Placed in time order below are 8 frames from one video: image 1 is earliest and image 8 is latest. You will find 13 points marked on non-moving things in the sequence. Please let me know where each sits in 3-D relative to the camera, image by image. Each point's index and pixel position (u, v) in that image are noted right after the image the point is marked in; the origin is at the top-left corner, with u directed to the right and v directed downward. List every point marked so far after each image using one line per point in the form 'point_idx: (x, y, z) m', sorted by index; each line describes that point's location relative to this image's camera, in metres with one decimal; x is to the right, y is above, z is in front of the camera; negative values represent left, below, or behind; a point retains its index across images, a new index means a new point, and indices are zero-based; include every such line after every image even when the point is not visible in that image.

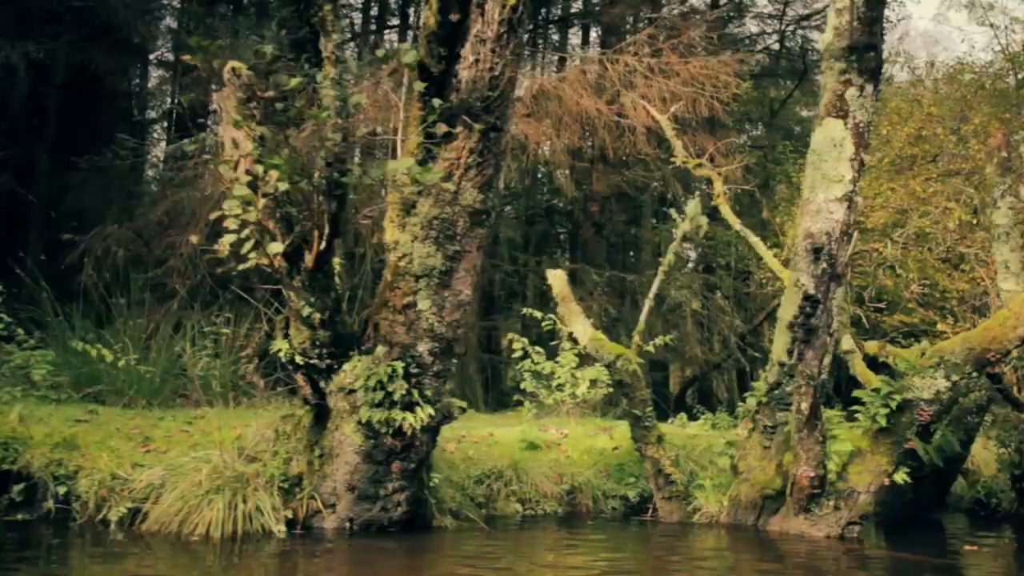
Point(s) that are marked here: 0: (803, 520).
0: (+1.9, -1.5, +9.6) m
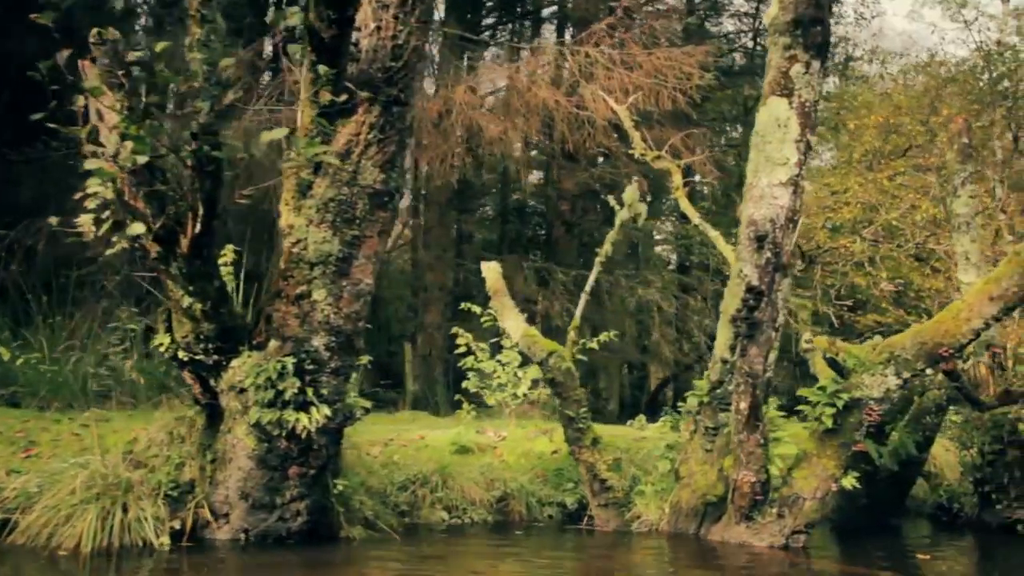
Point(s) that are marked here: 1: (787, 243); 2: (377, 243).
0: (+1.4, -1.4, +8.9) m
1: (+1.7, +0.3, +9.3) m
2: (-0.7, +0.3, +8.0) m
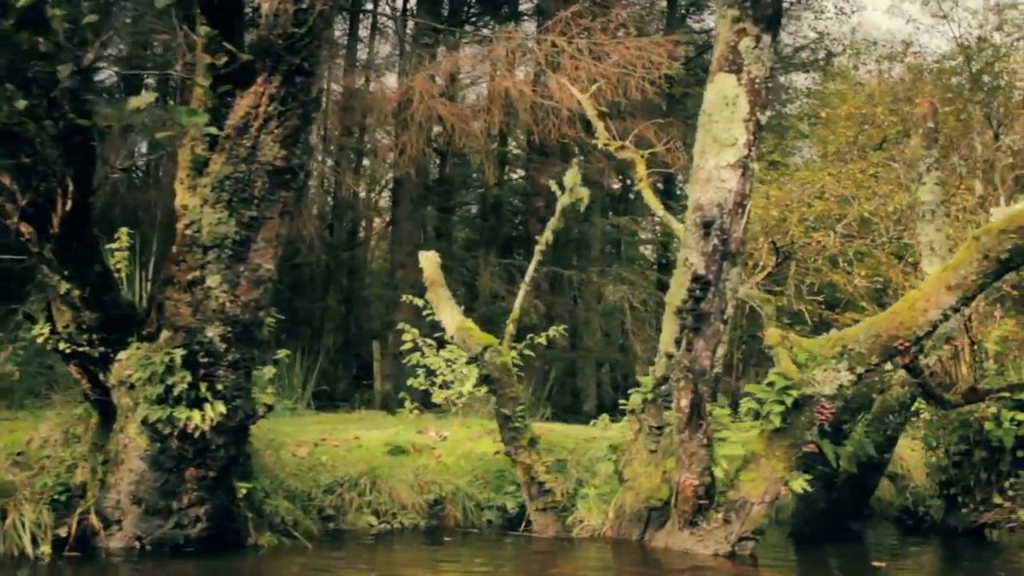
0: (+1.0, -1.4, +8.3) m
1: (+1.3, +0.3, +8.7) m
2: (-1.1, +0.3, +7.3) m
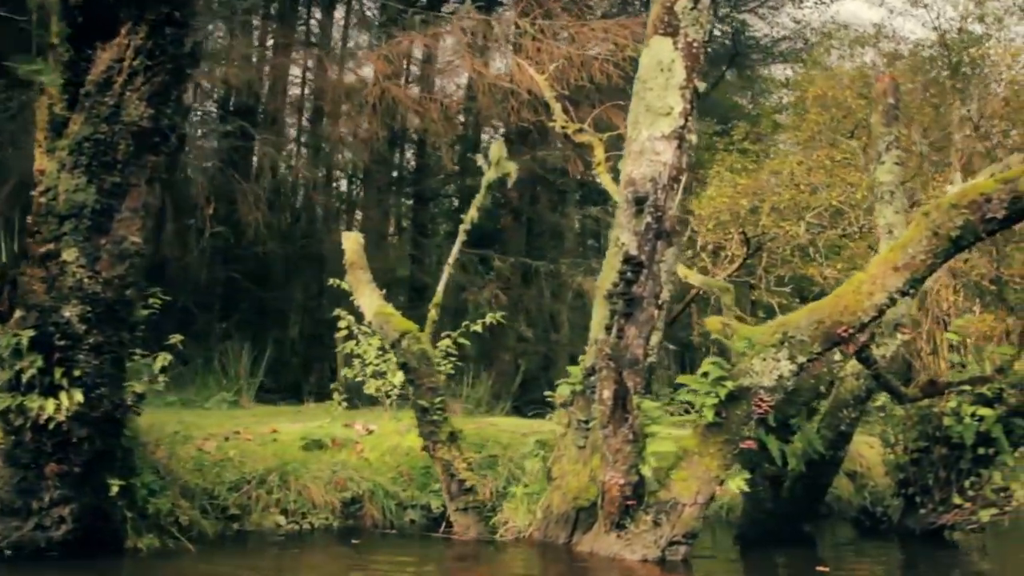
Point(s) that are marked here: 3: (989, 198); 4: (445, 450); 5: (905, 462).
0: (+0.5, -1.3, +7.6) m
1: (+0.8, +0.4, +8.0) m
2: (-1.6, +0.4, +6.6) m
3: (+2.1, +0.4, +6.4) m
4: (-0.4, -0.9, +8.6) m
5: (+2.7, -1.2, +10.2) m
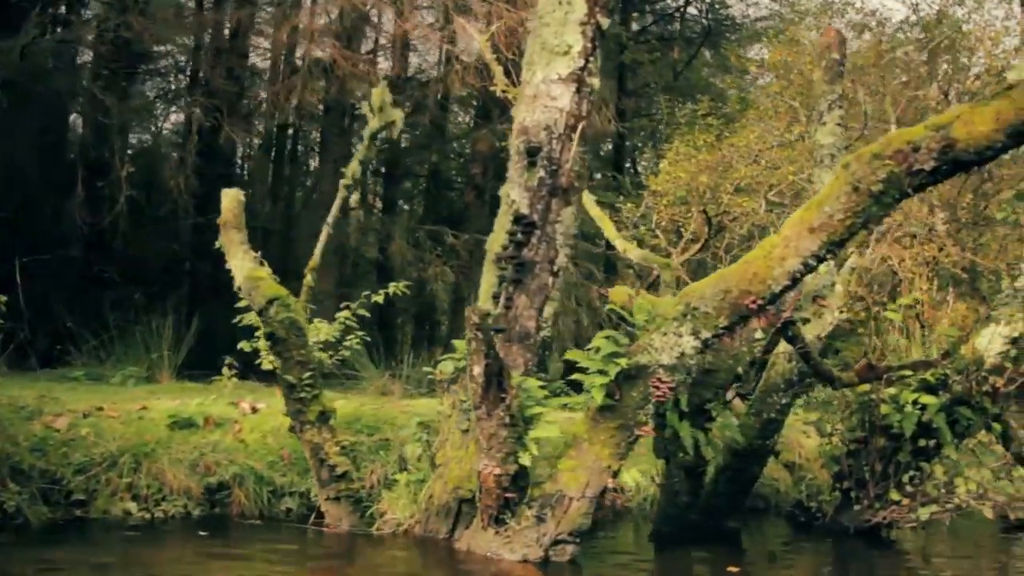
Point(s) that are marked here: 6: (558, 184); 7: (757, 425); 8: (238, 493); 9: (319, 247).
0: (-0.1, -1.1, +6.6) m
1: (+0.3, +0.6, +7.1) m
2: (-2.1, +0.6, +5.6) m
3: (+1.5, +0.5, +5.5) m
4: (-1.0, -0.7, +7.6) m
5: (+2.0, -1.0, +9.3) m
6: (+0.2, +0.5, +7.0) m
7: (+1.4, -0.7, +8.7) m
8: (-1.5, -1.1, +8.3) m
9: (-1.0, +0.2, +8.0) m
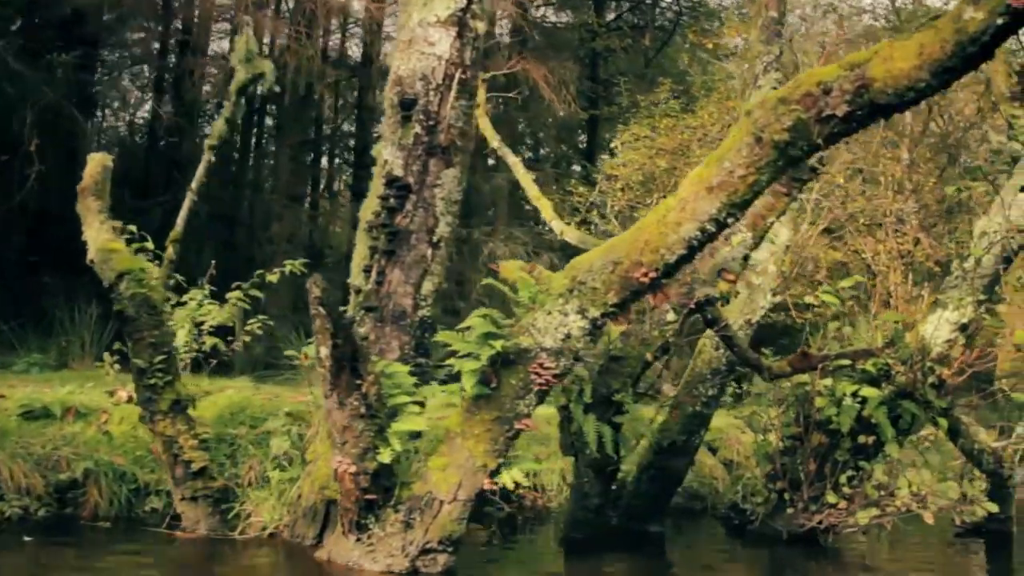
0: (-0.6, -1.0, +5.8) m
1: (-0.3, +0.7, +6.2) m
2: (-2.7, +0.7, +4.7) m
3: (+1.0, +0.6, +4.6) m
4: (-1.5, -0.6, +6.7) m
5: (+1.5, -0.9, +8.5) m
6: (-0.3, +0.6, +6.1) m
7: (+0.9, -0.6, +7.8) m
8: (-2.1, -1.0, +7.4) m
9: (-1.6, +0.4, +7.1) m
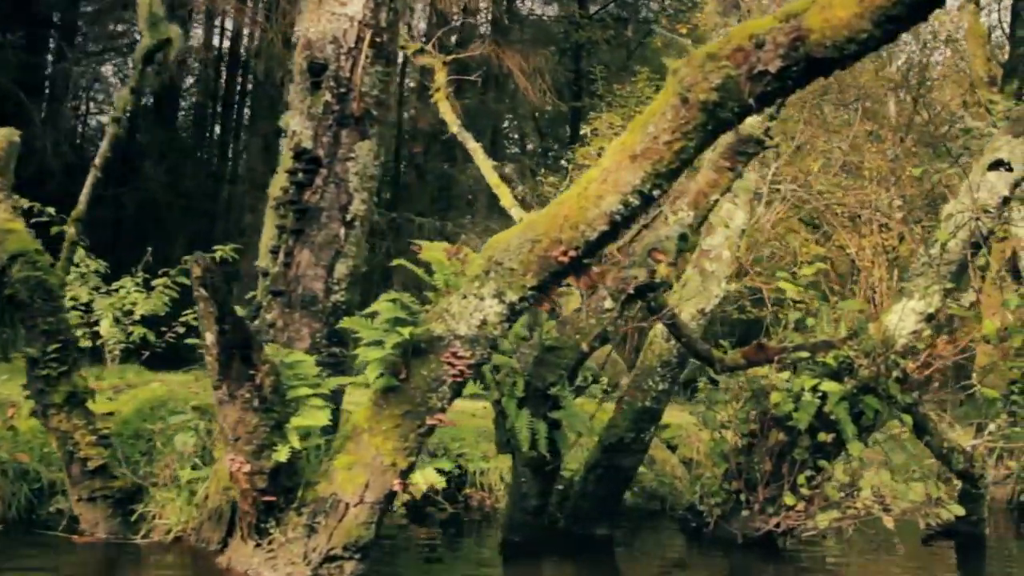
0: (-0.9, -0.9, +5.3) m
1: (-0.6, +0.8, +5.7) m
2: (-2.9, +0.8, +4.2) m
3: (+0.7, +0.7, +4.1) m
4: (-1.8, -0.5, +6.2) m
5: (+1.2, -0.9, +8.0) m
6: (-0.6, +0.7, +5.6) m
7: (+0.6, -0.6, +7.3) m
8: (-2.4, -0.9, +6.8) m
9: (-1.9, +0.4, +6.6) m
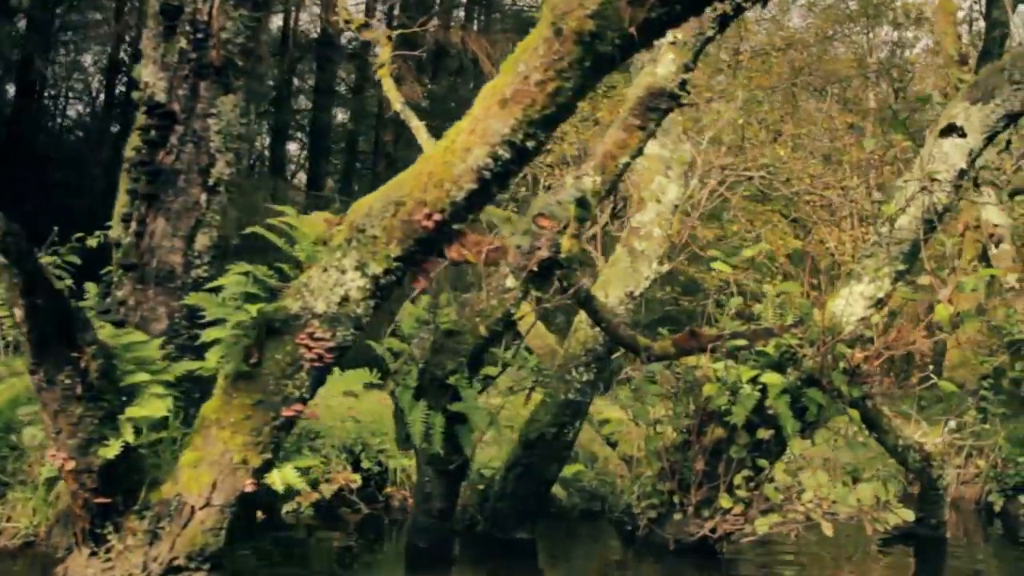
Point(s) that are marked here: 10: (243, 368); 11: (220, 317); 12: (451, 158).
0: (-1.3, -0.8, +4.6) m
1: (-1.0, +0.9, +5.0) m
2: (-3.3, +0.9, +3.5) m
3: (+0.3, +0.8, +3.5) m
4: (-2.2, -0.4, +5.5) m
5: (+0.7, -0.8, +7.3) m
6: (-1.0, +0.8, +4.9) m
7: (+0.2, -0.5, +6.7) m
8: (-2.8, -0.8, +6.2) m
9: (-2.3, +0.5, +5.9) m
10: (-0.8, -0.2, +4.5) m
11: (-0.9, -0.1, +4.5) m
12: (-0.2, +0.3, +4.0) m
